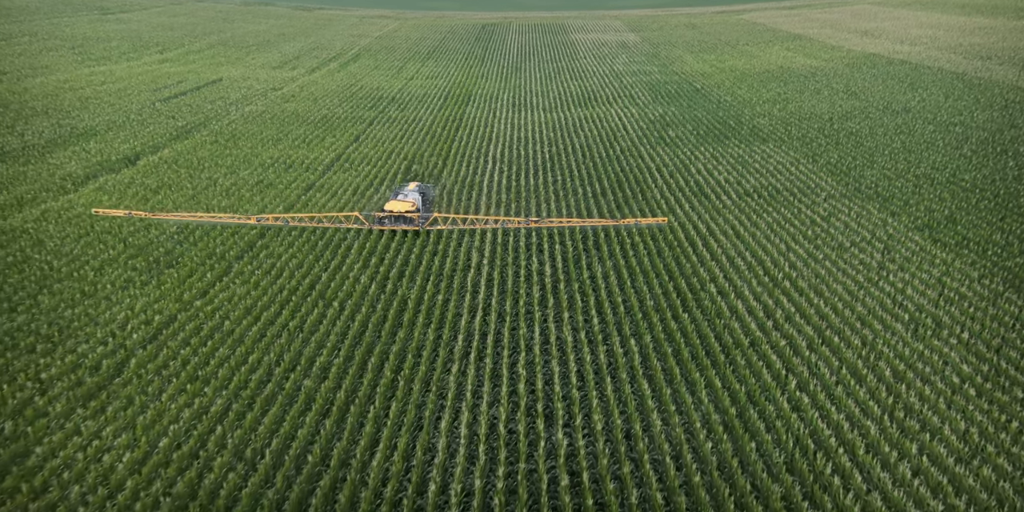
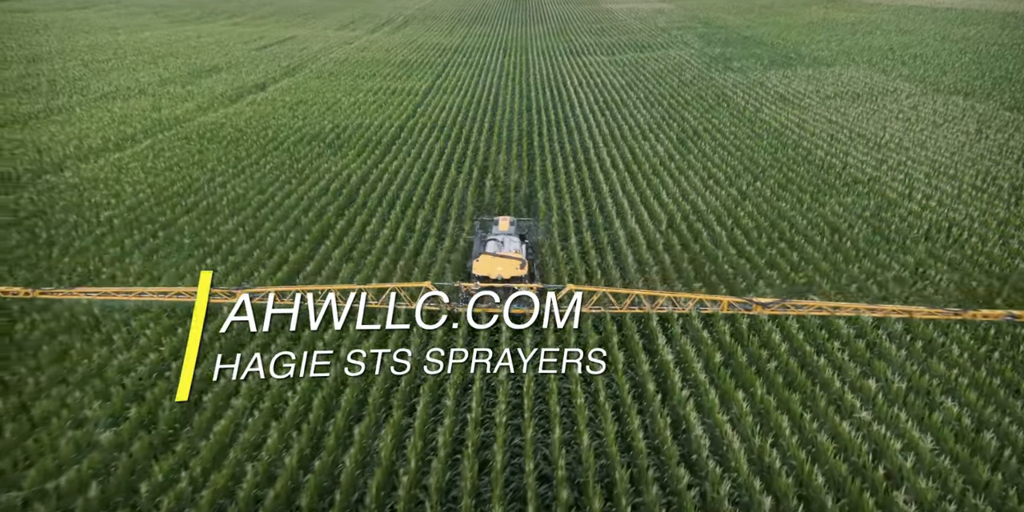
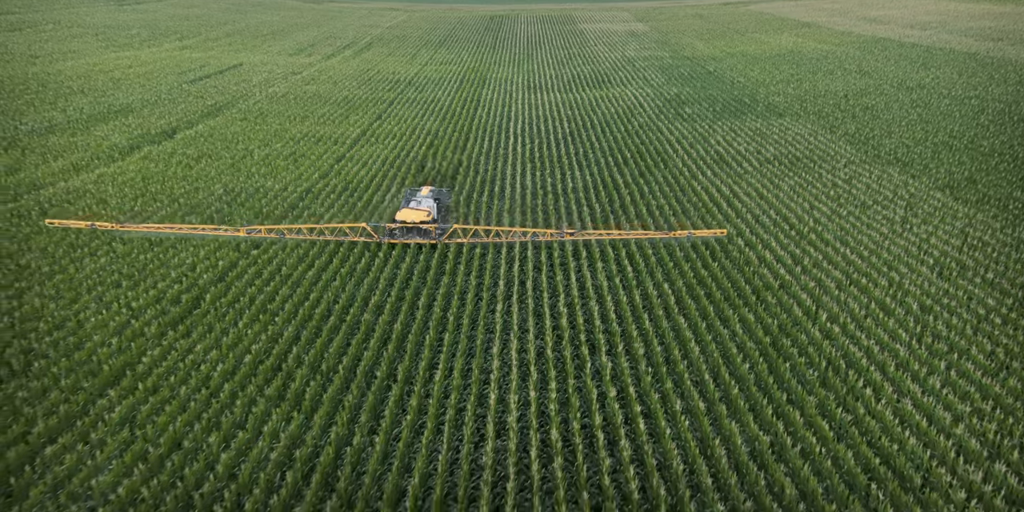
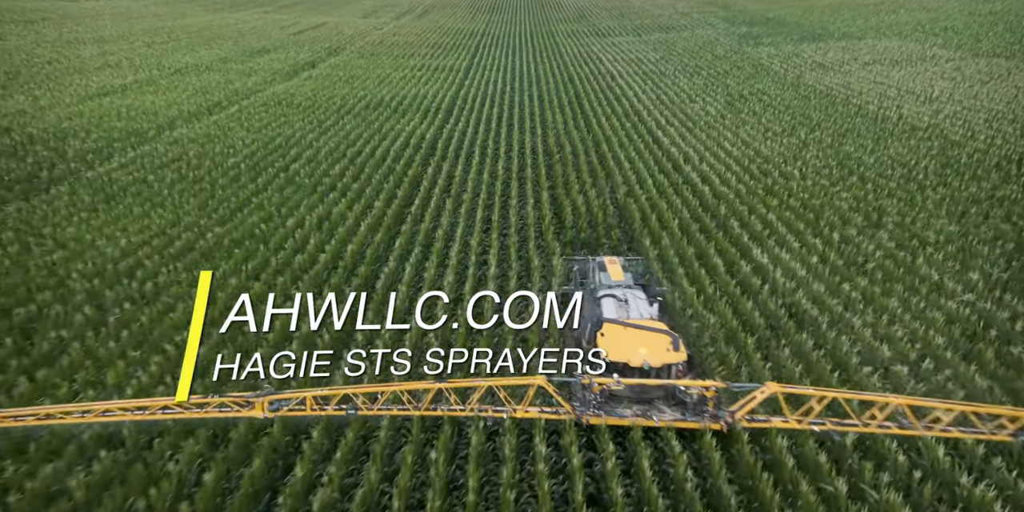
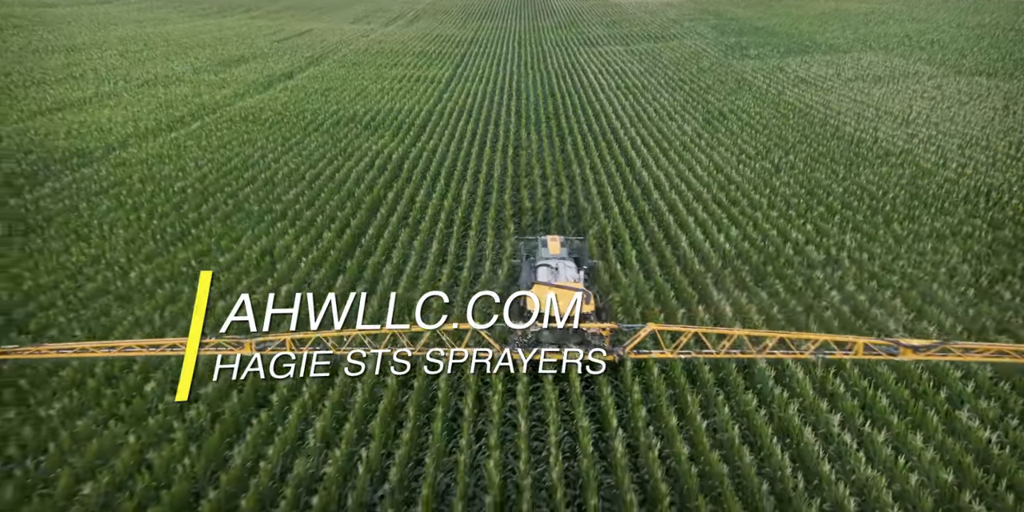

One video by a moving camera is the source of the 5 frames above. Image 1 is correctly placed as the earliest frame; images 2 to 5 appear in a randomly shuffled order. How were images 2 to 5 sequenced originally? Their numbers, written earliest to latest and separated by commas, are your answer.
3, 2, 5, 4
